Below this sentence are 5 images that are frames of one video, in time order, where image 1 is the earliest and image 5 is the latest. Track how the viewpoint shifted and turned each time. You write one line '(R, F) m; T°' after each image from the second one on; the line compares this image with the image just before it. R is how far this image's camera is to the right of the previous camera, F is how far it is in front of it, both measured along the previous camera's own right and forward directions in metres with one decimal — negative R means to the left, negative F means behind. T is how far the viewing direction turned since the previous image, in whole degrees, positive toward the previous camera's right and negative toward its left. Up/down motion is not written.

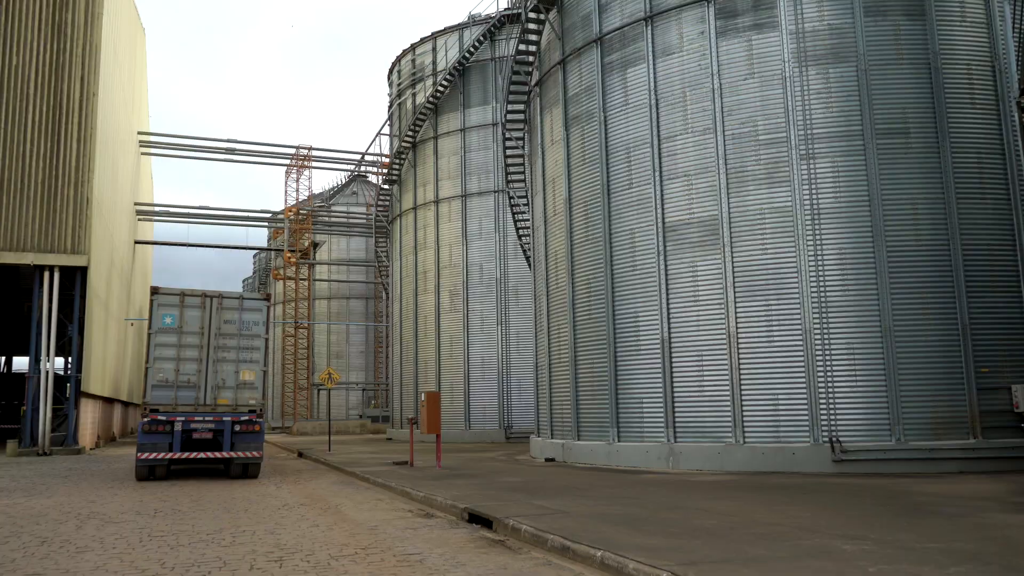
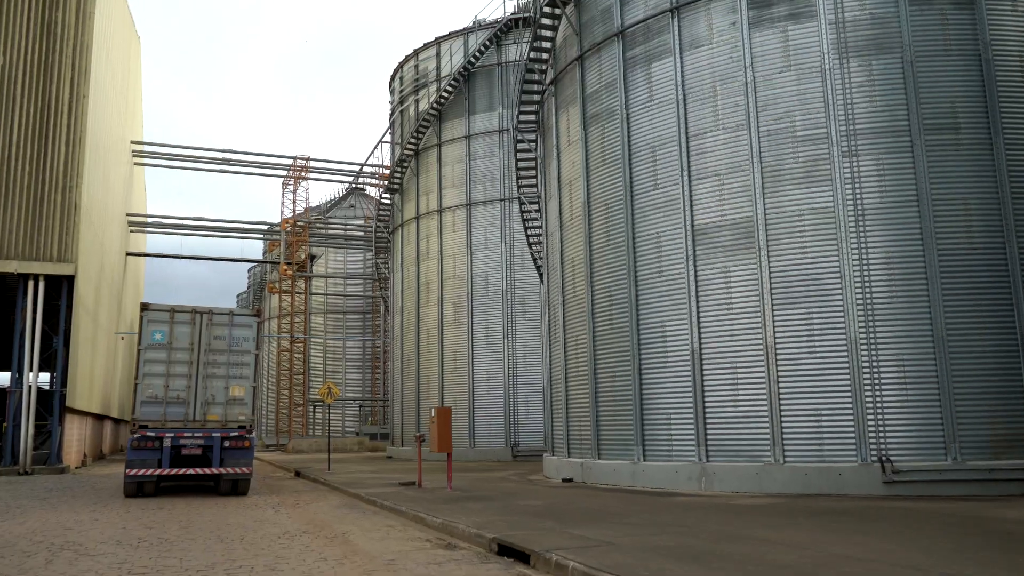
(-0.5, +1.4) m; 0°
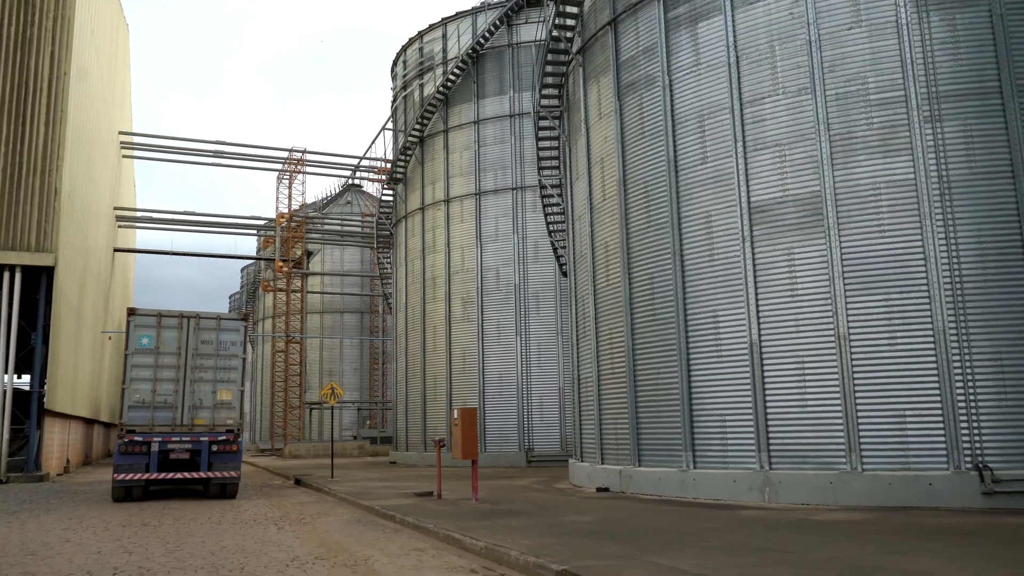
(-0.8, +2.1) m; +1°
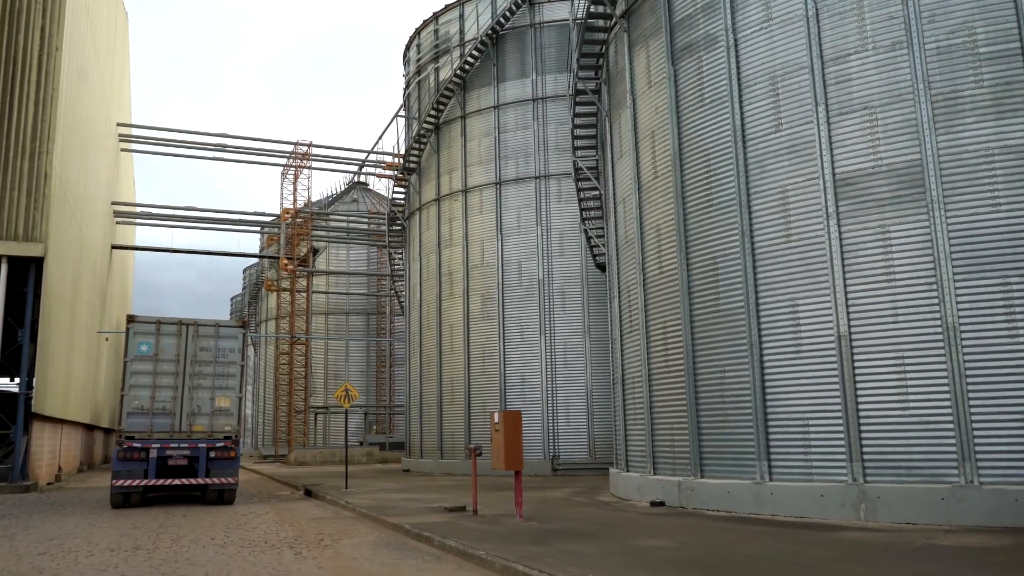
(-0.8, +2.1) m; 0°
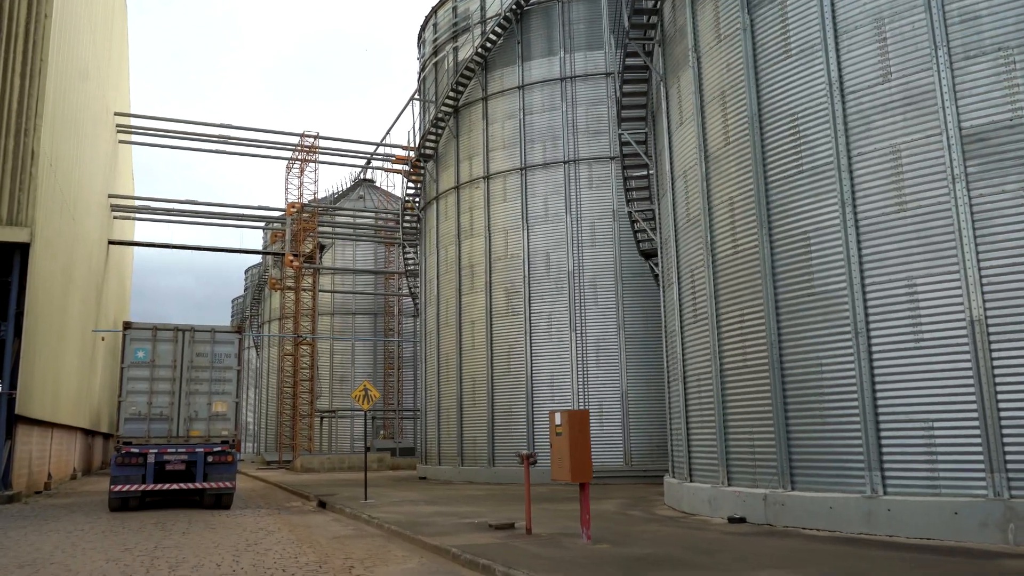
(-0.9, +2.2) m; 0°
